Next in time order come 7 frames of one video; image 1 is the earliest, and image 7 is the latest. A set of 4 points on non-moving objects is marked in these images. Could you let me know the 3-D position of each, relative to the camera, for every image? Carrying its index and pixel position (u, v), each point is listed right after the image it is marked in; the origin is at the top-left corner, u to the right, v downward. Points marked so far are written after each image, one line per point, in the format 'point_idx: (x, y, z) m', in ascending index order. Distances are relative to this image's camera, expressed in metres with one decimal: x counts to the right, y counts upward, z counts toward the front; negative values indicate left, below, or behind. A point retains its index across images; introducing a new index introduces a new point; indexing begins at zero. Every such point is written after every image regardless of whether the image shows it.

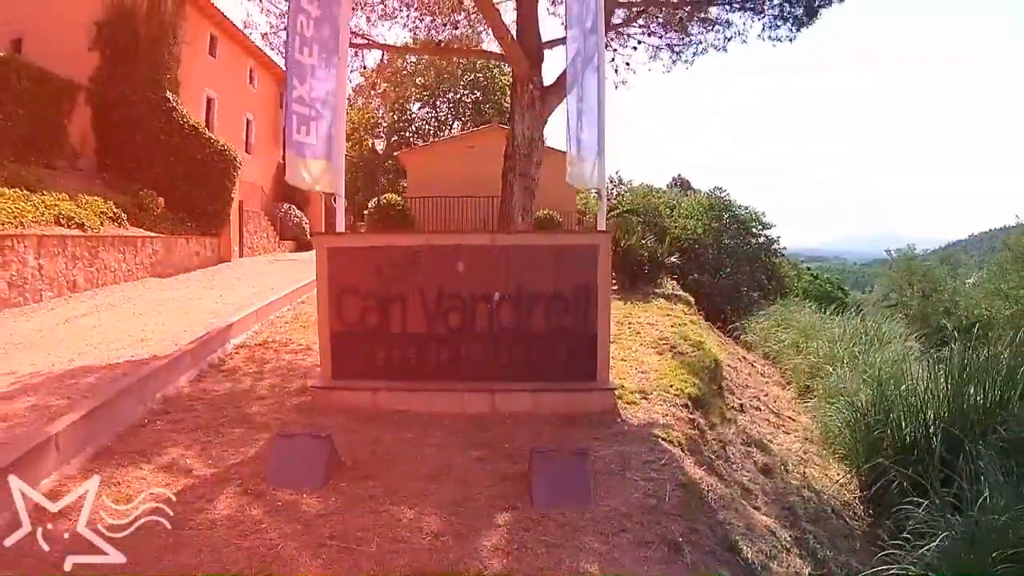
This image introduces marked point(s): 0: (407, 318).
0: (-0.6, -0.2, +3.9) m
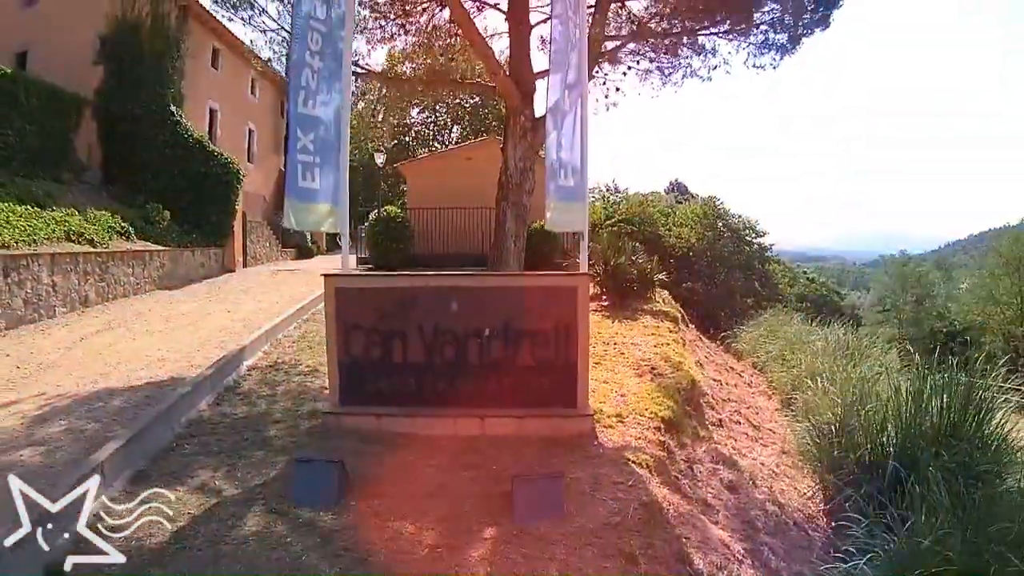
0: (-0.7, -0.4, +4.4) m
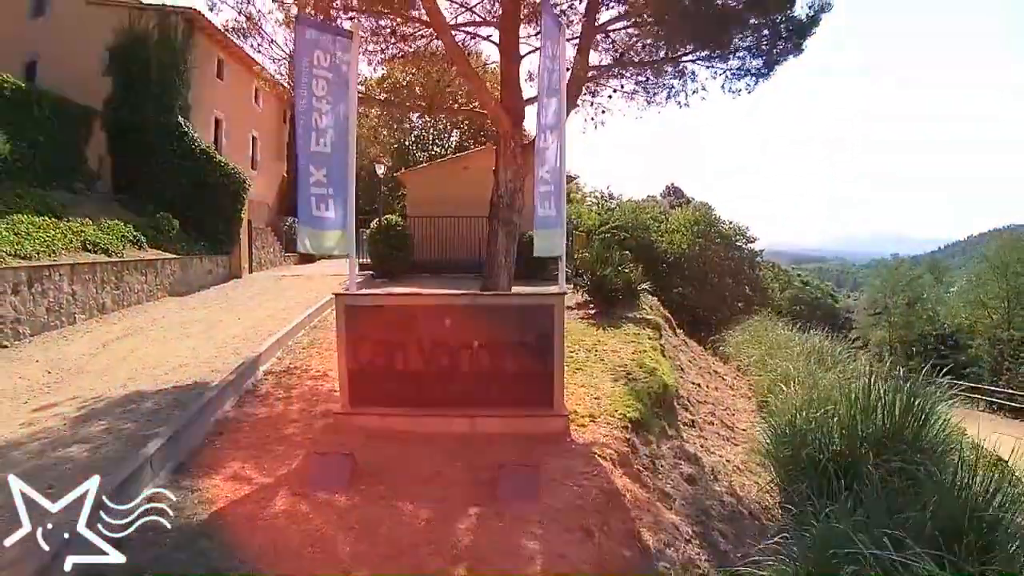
0: (-0.8, -0.5, +5.0) m
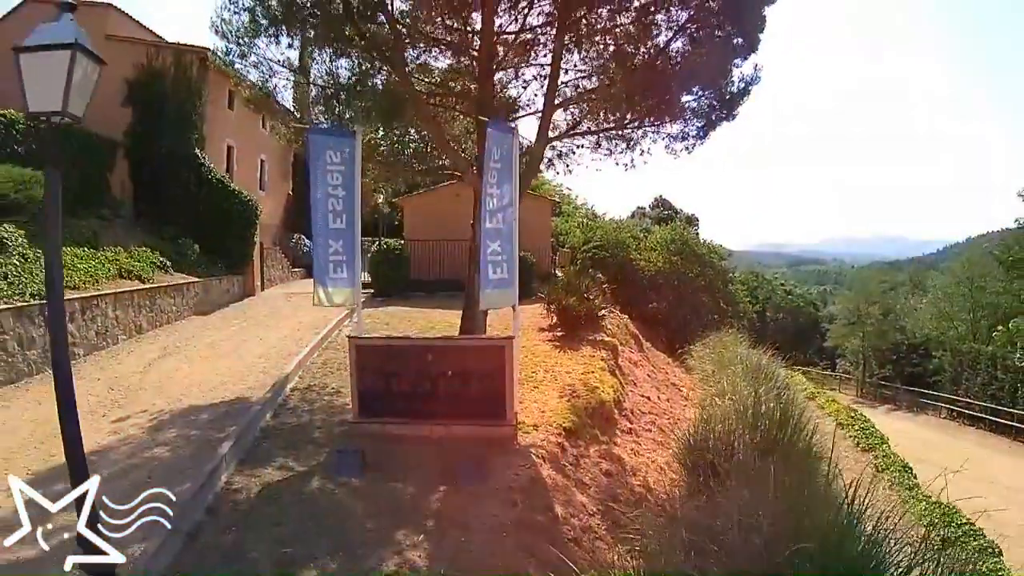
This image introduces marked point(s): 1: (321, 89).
0: (-1.1, -1.0, +6.9) m
1: (-3.0, +3.0, +10.1) m
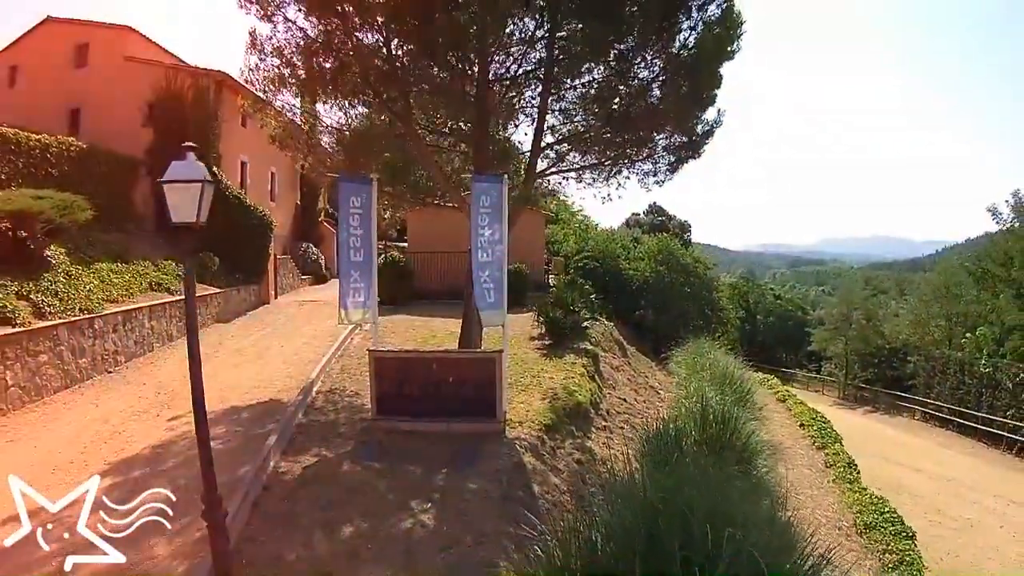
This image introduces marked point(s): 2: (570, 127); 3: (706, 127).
0: (-1.3, -1.2, +8.4) m
1: (-3.1, +2.7, +11.7) m
2: (+0.9, +2.8, +11.7) m
3: (+3.5, +2.9, +12.2) m
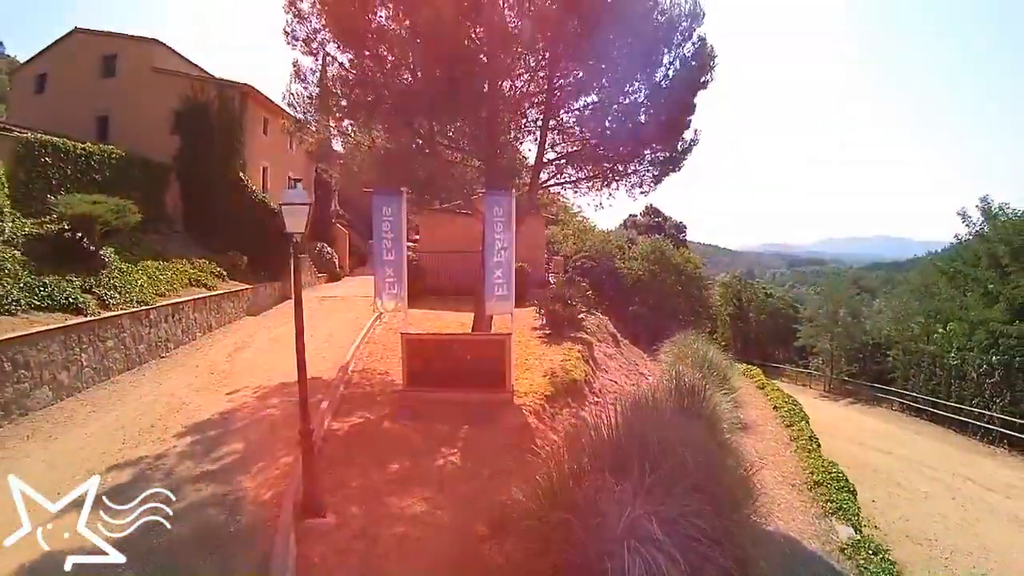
0: (-1.2, -1.2, +10.3) m
1: (-3.0, +2.8, +13.5) m
2: (+1.0, +2.8, +13.5) m
3: (+3.6, +3.0, +14.1) m
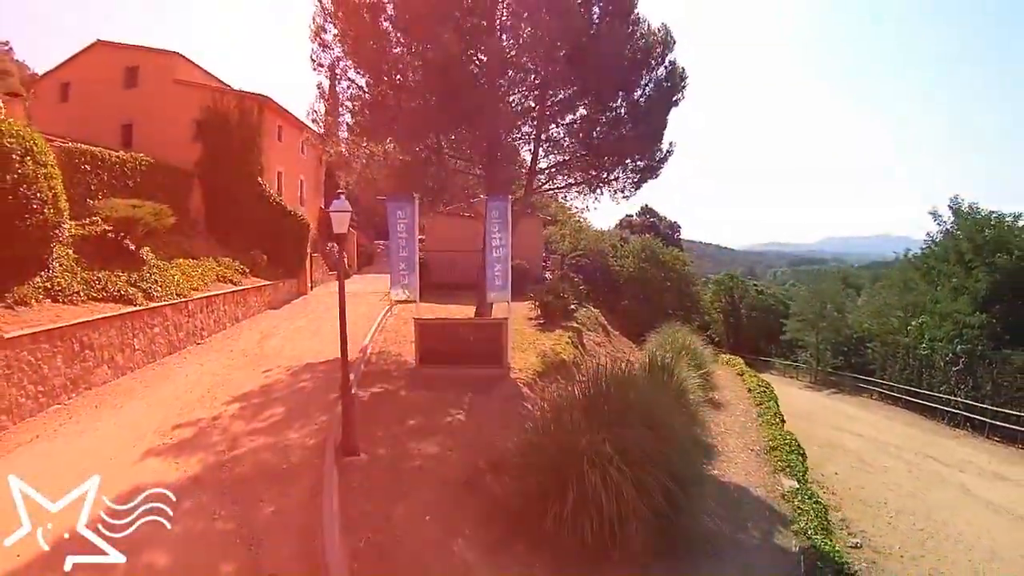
0: (-1.2, -1.0, +12.1) m
1: (-3.1, +2.9, +15.4) m
2: (+1.0, +3.0, +15.4) m
3: (+3.5, +3.1, +15.9) m
